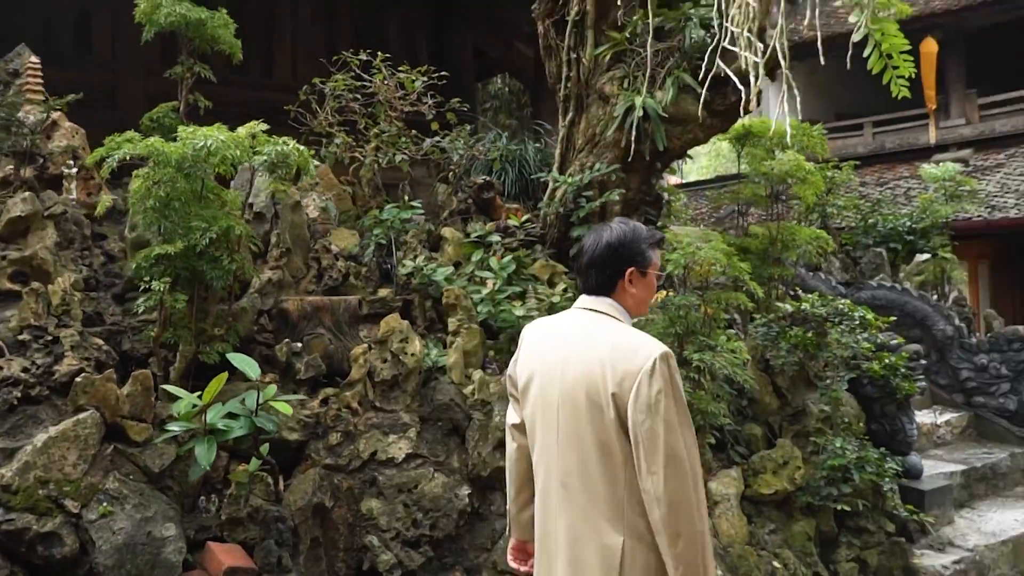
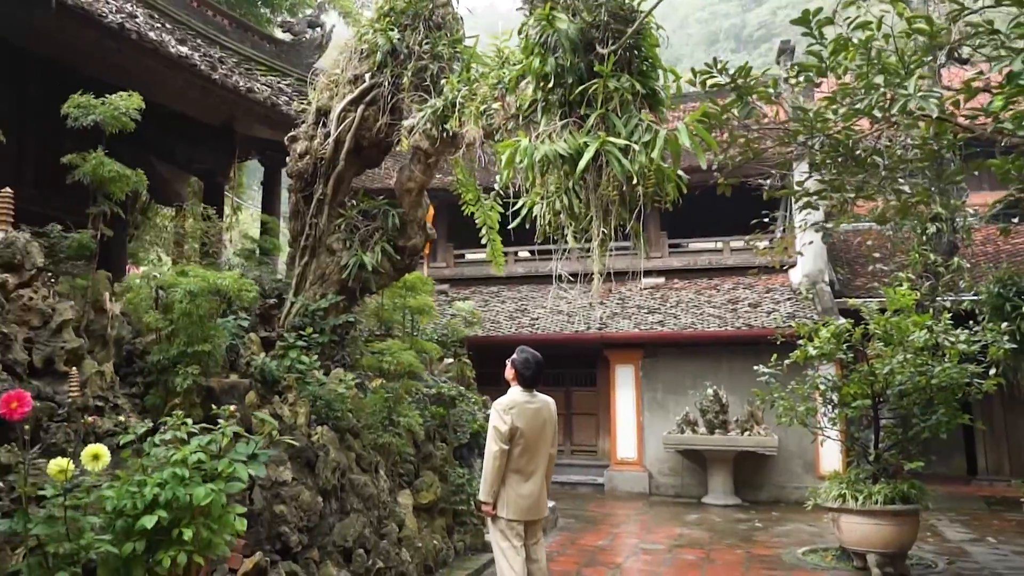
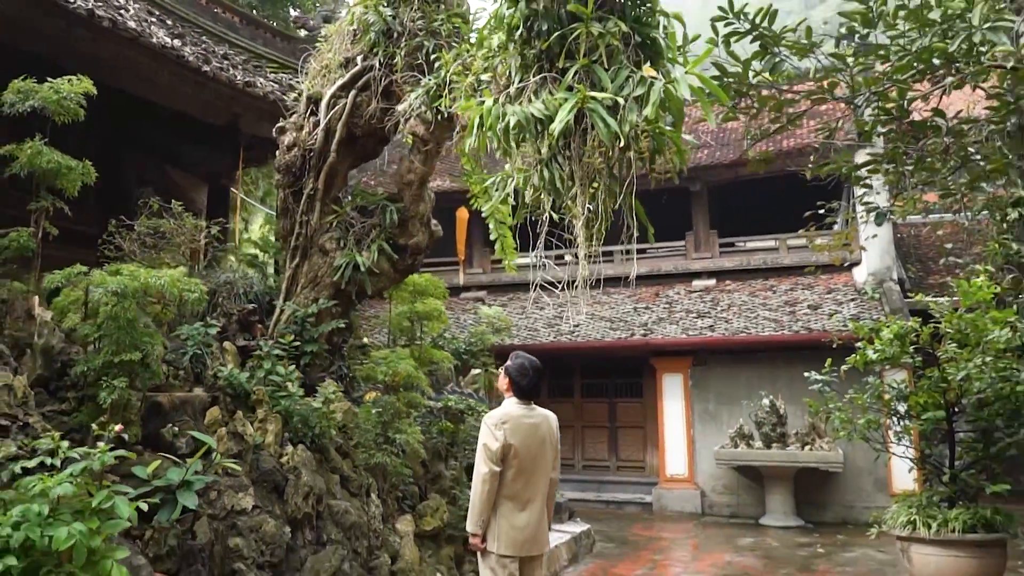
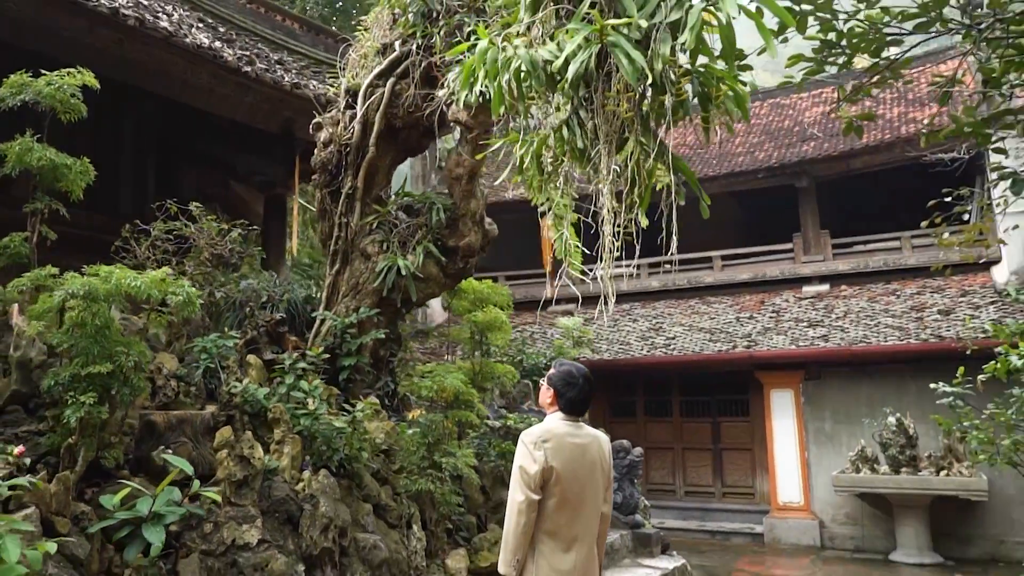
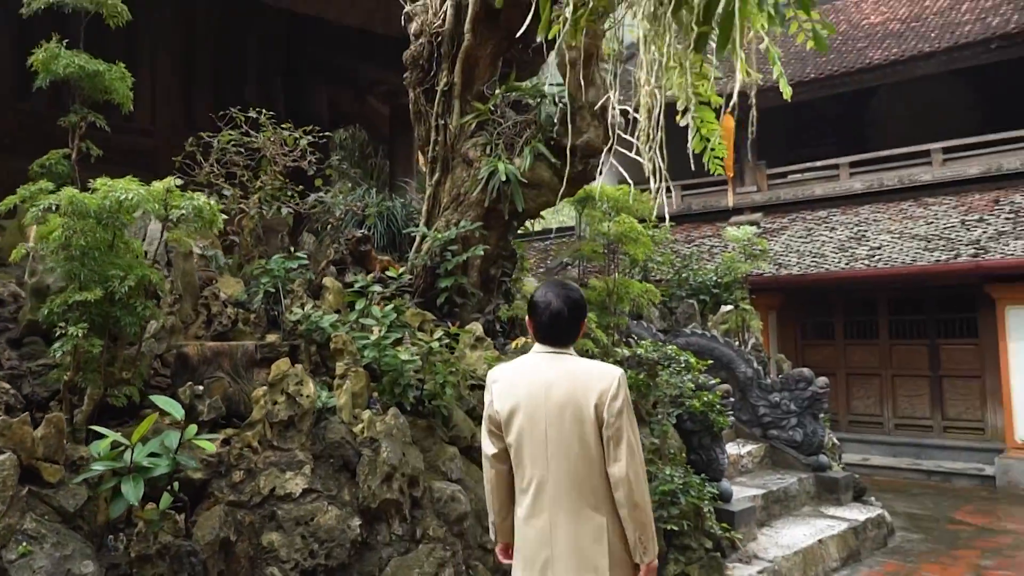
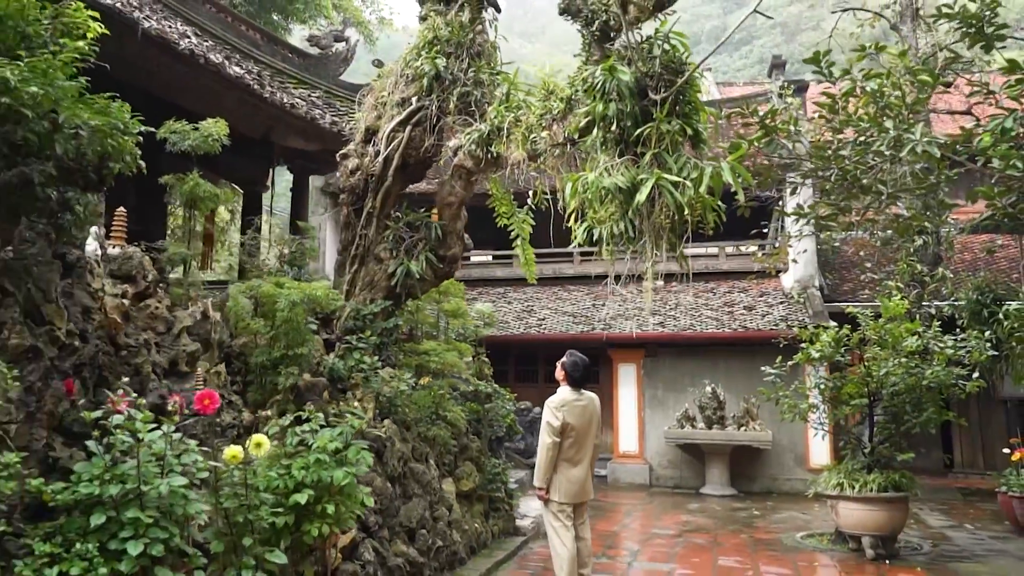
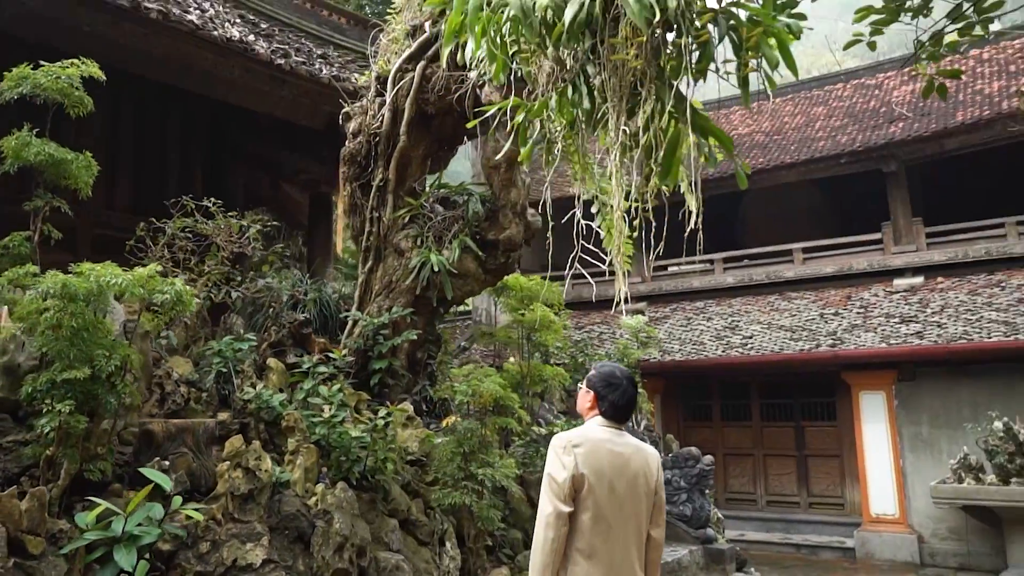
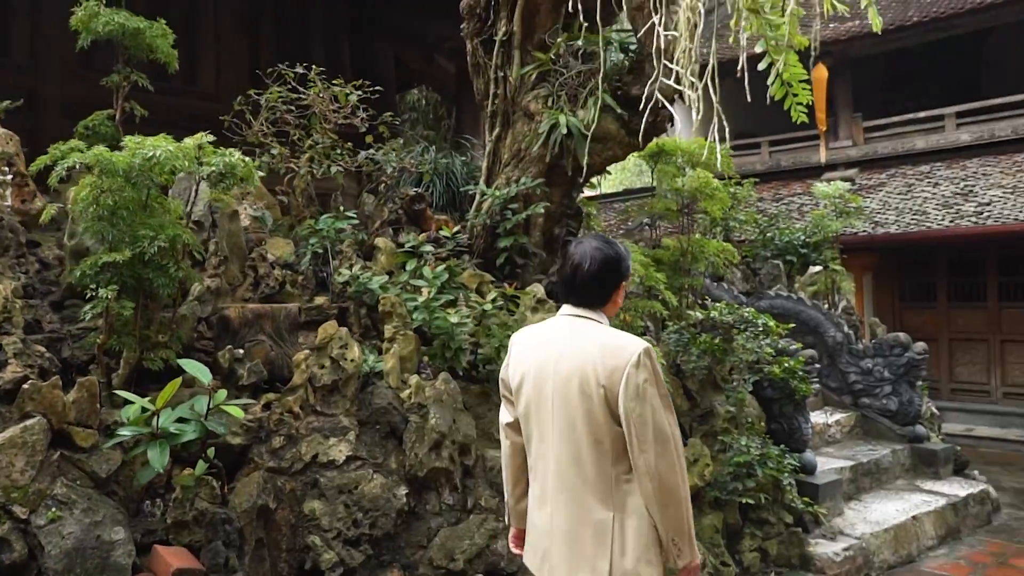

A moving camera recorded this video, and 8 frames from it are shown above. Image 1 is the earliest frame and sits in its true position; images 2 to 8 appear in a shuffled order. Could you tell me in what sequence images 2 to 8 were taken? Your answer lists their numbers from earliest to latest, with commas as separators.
8, 5, 7, 4, 3, 2, 6
